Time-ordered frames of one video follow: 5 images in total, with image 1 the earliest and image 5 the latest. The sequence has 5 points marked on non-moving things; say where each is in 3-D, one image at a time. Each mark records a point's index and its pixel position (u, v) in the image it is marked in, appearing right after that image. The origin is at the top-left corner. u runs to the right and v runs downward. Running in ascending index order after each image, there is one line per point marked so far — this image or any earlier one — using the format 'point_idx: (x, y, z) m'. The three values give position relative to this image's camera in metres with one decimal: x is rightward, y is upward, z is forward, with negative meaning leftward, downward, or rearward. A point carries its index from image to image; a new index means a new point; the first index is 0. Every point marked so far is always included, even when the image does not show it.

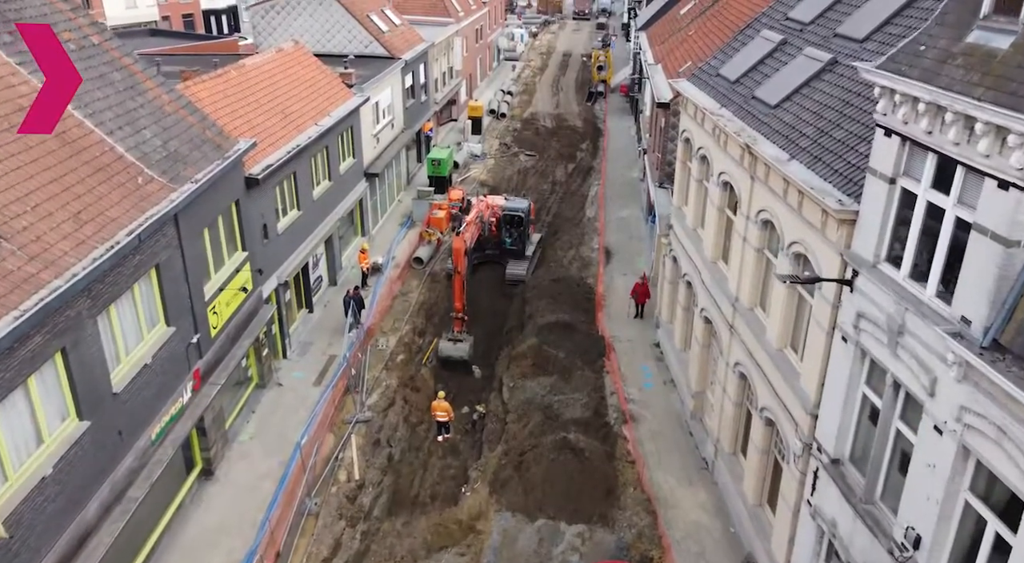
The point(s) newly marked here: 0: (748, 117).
0: (+4.5, +3.2, +16.8) m
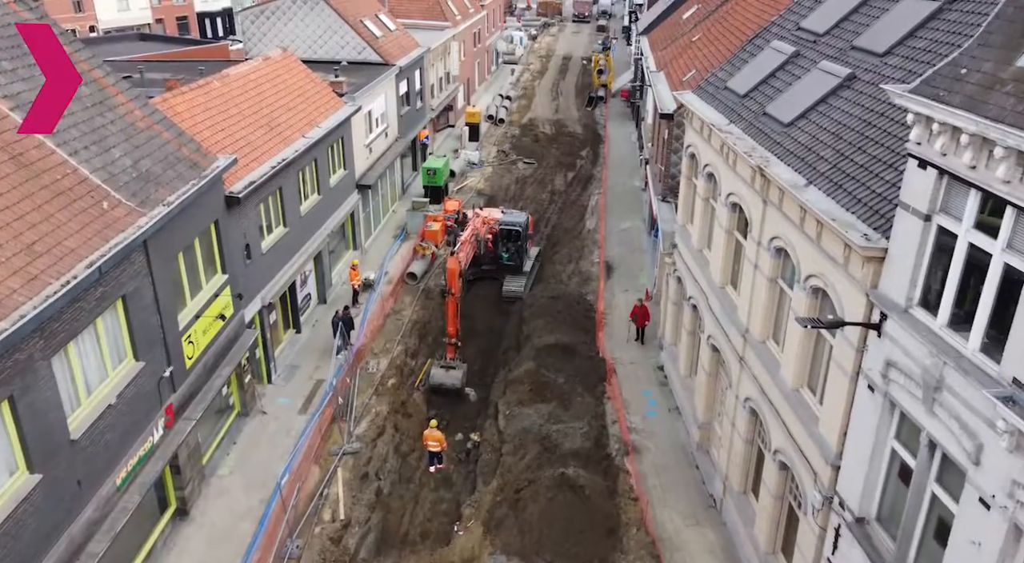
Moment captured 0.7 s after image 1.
0: (+4.4, +2.6, +15.7) m
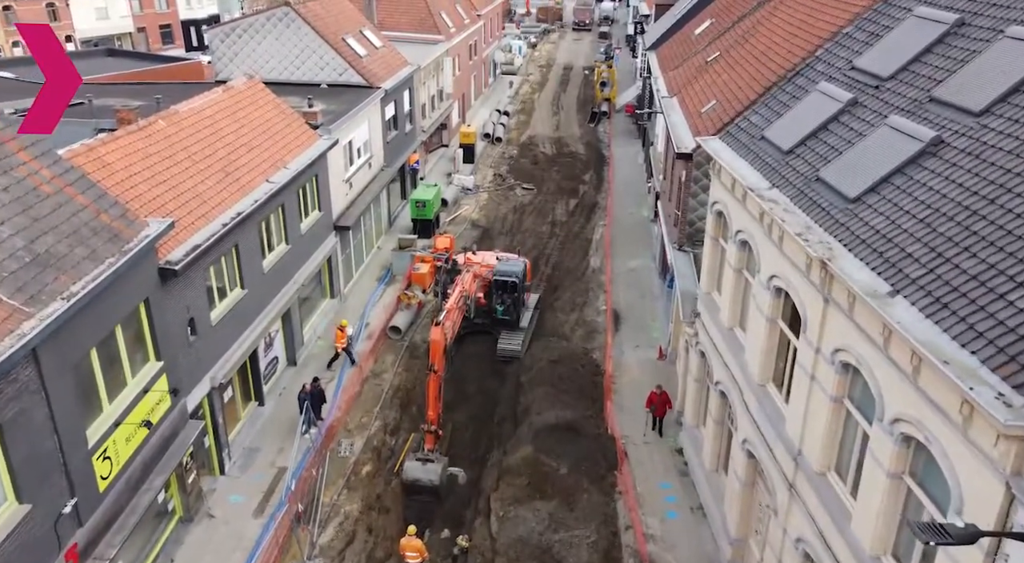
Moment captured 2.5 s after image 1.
0: (+4.3, +1.0, +12.5) m
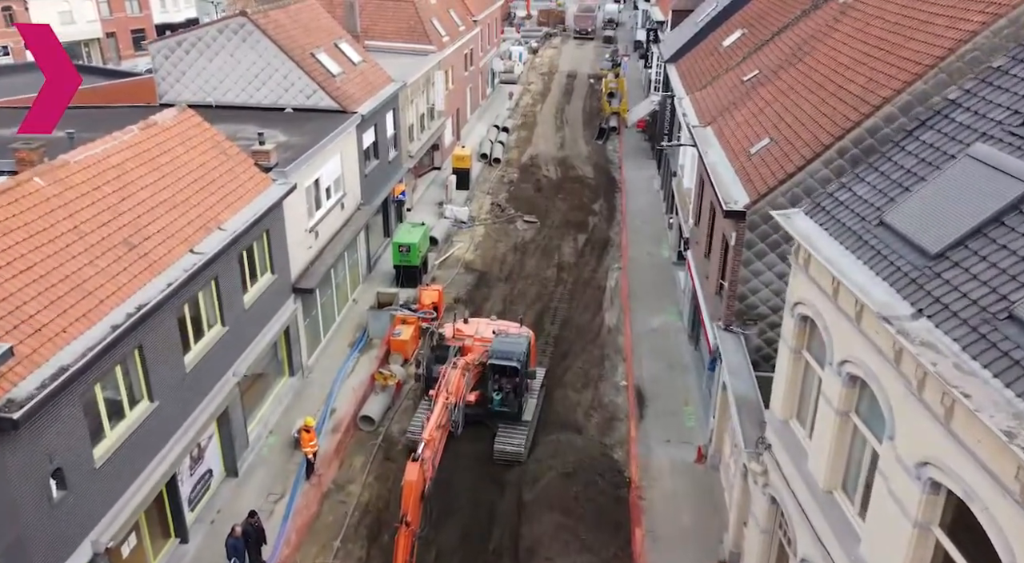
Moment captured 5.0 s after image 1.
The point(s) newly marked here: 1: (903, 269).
0: (+4.4, -0.8, +7.5) m
1: (+4.4, +0.1, +9.6) m
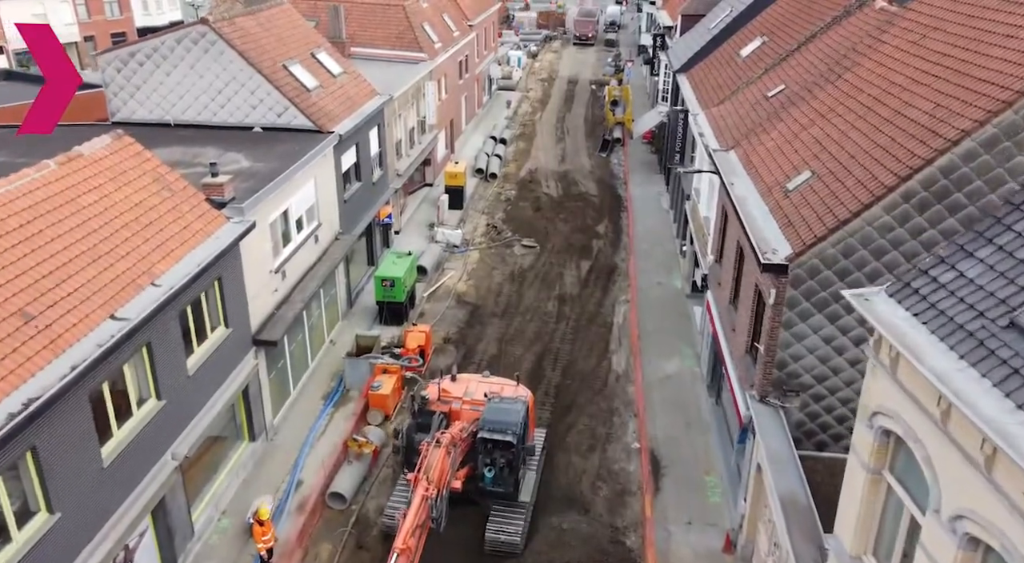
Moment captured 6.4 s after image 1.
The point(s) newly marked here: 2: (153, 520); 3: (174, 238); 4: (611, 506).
0: (+4.3, -1.9, +4.5) m
1: (+4.3, -1.0, +6.6) m
2: (-6.1, -4.1, +14.9) m
3: (-6.0, +0.8, +15.4) m
4: (+2.1, -4.7, +18.0) m
